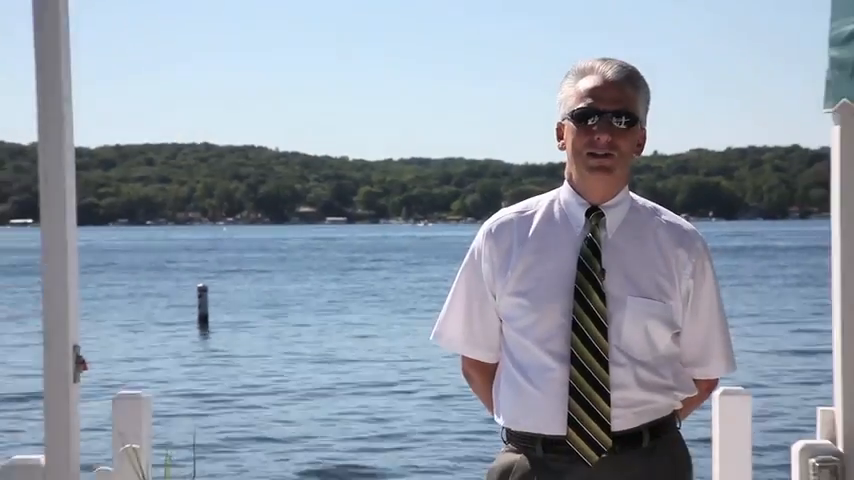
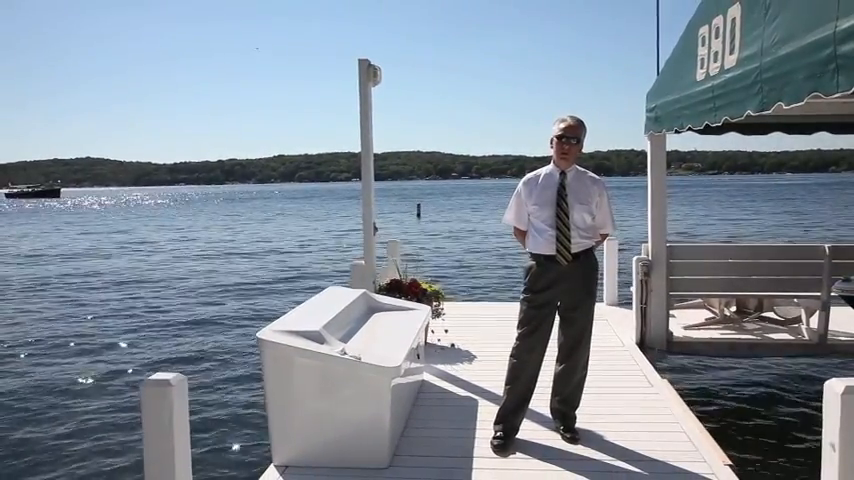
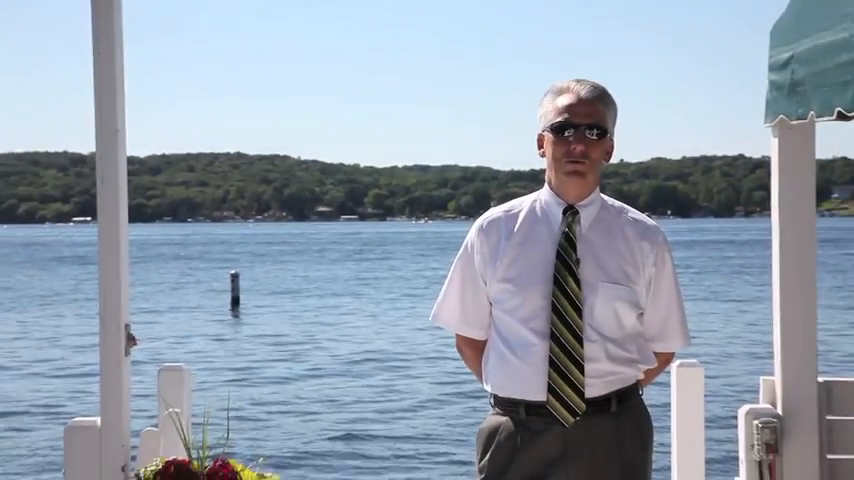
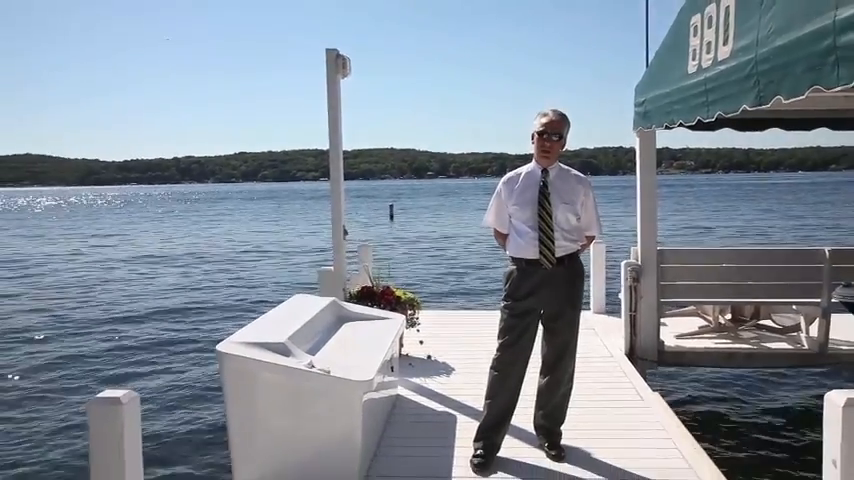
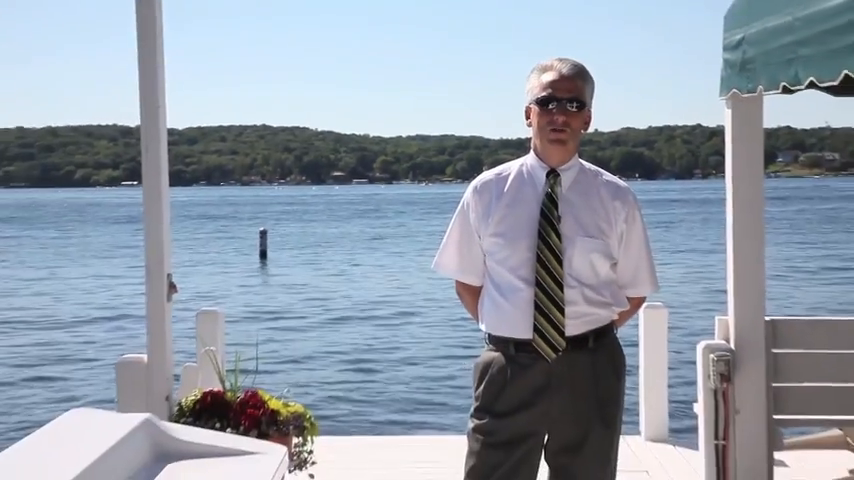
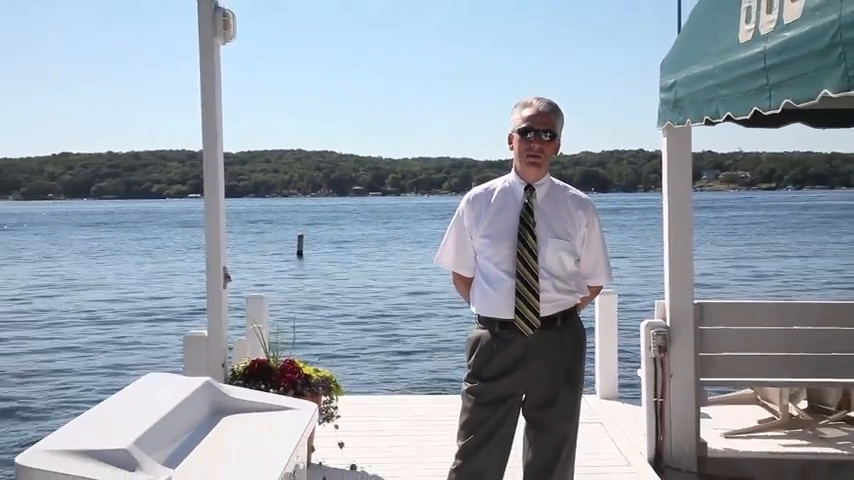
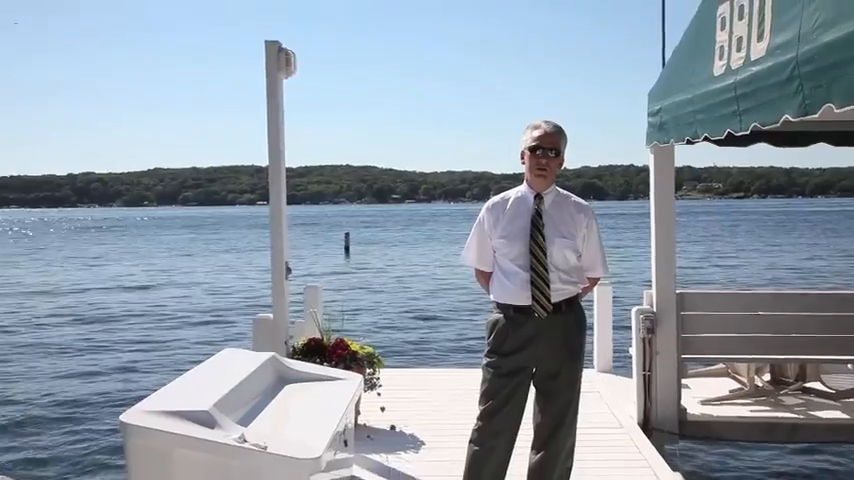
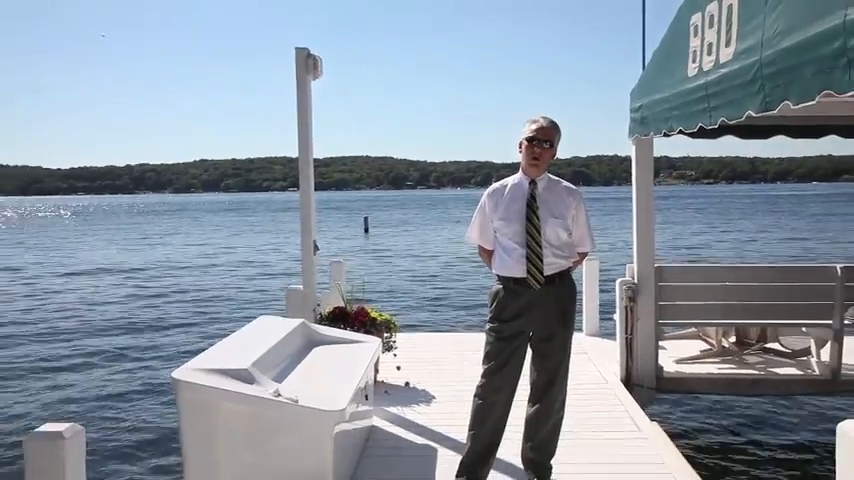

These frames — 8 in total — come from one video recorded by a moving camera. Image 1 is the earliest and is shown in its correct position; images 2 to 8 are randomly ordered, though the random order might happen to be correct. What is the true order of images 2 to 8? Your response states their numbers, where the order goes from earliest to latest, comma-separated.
3, 5, 6, 7, 8, 4, 2
